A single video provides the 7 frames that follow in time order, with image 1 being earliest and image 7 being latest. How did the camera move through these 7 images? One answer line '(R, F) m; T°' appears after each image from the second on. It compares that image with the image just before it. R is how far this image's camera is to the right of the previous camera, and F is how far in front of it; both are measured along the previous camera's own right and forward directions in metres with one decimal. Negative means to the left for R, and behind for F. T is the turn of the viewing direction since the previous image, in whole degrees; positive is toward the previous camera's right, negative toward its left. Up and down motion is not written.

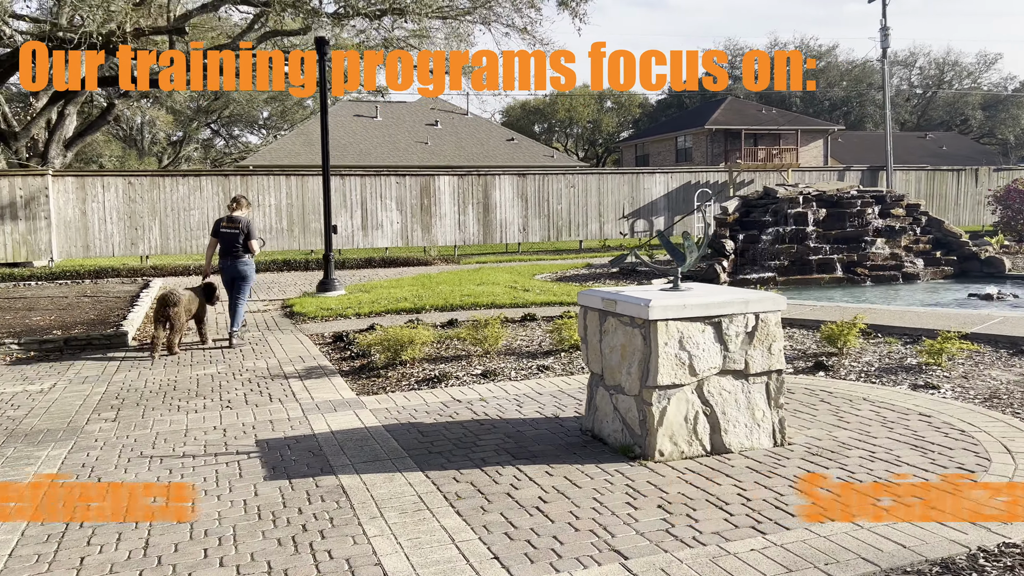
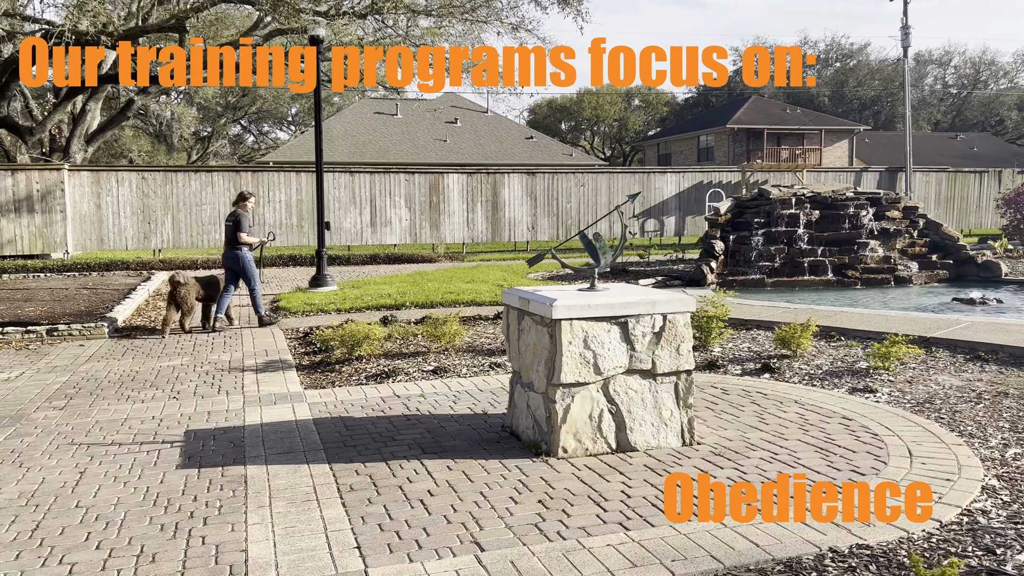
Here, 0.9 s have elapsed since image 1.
(+0.7, -0.1) m; -2°
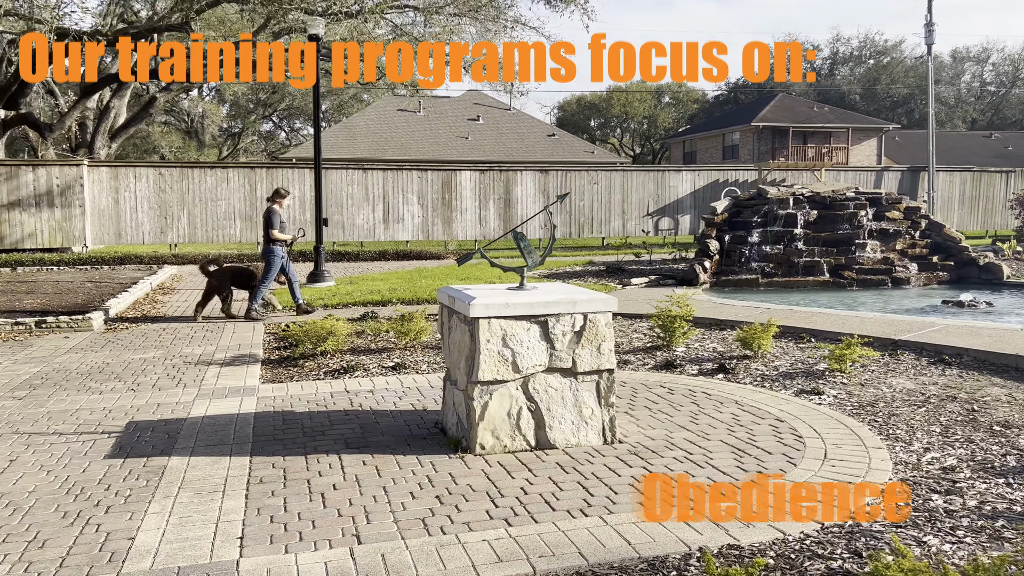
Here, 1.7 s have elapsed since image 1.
(+0.6, 0.0) m; -2°
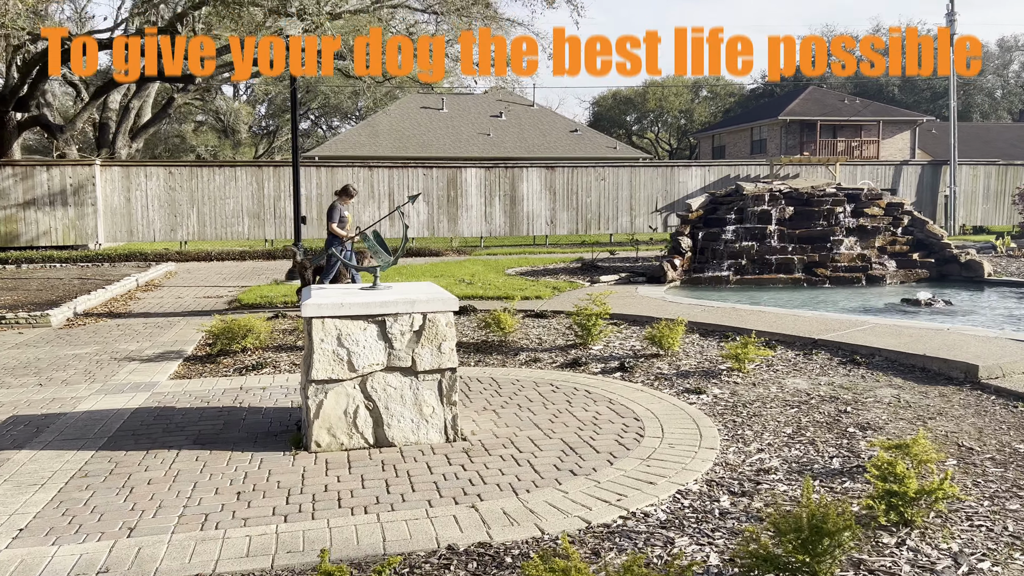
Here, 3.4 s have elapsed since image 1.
(+1.2, 0.0) m; -3°
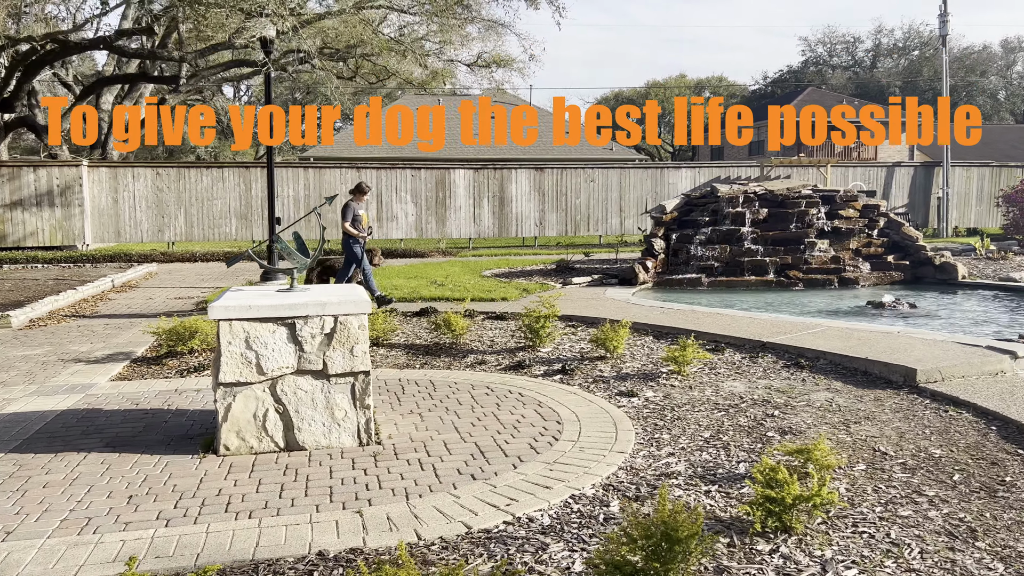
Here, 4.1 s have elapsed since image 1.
(+0.5, 0.0) m; 0°
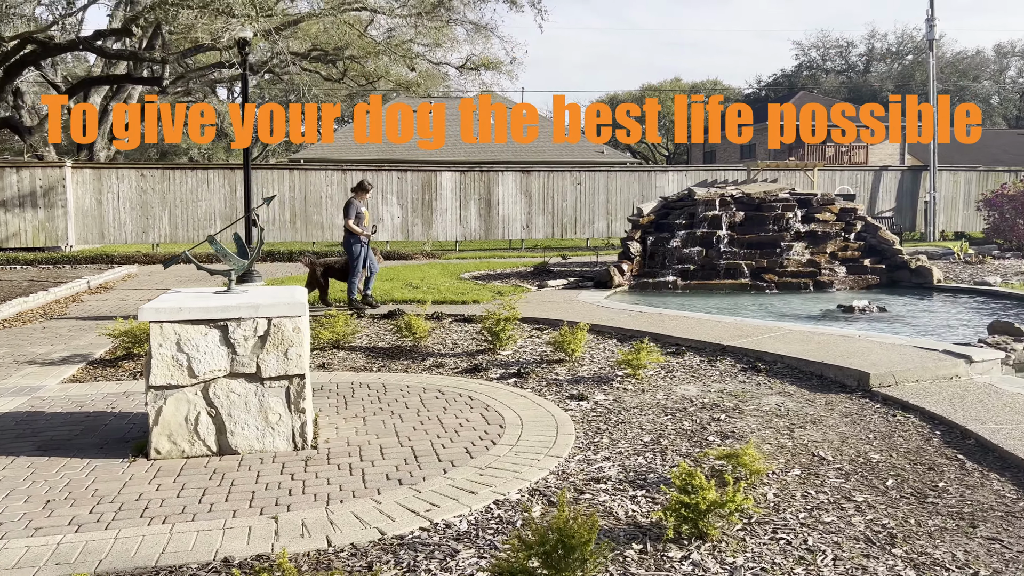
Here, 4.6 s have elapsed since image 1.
(+0.3, 0.0) m; 0°
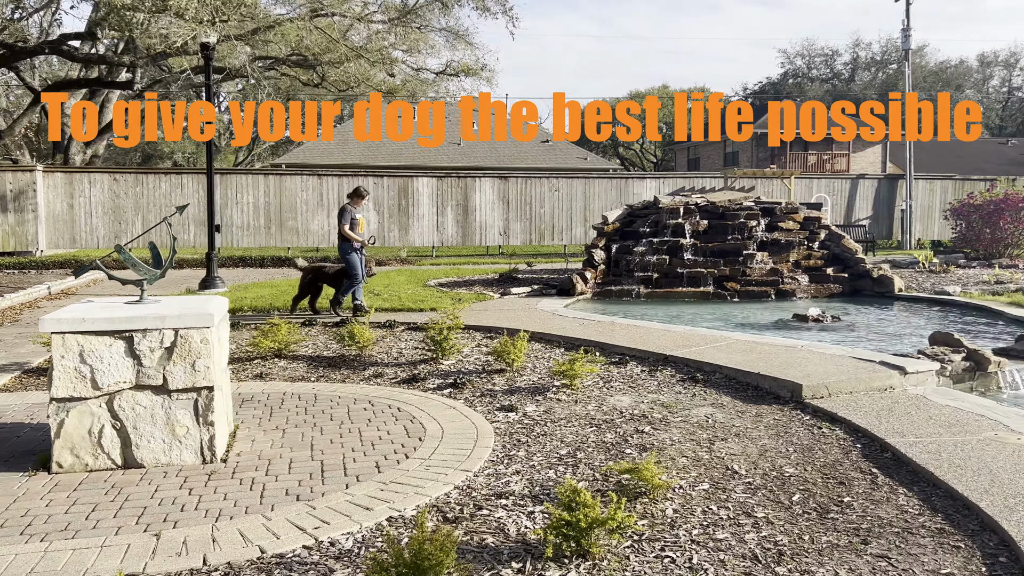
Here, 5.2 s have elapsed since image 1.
(+0.4, +0.1) m; +1°
